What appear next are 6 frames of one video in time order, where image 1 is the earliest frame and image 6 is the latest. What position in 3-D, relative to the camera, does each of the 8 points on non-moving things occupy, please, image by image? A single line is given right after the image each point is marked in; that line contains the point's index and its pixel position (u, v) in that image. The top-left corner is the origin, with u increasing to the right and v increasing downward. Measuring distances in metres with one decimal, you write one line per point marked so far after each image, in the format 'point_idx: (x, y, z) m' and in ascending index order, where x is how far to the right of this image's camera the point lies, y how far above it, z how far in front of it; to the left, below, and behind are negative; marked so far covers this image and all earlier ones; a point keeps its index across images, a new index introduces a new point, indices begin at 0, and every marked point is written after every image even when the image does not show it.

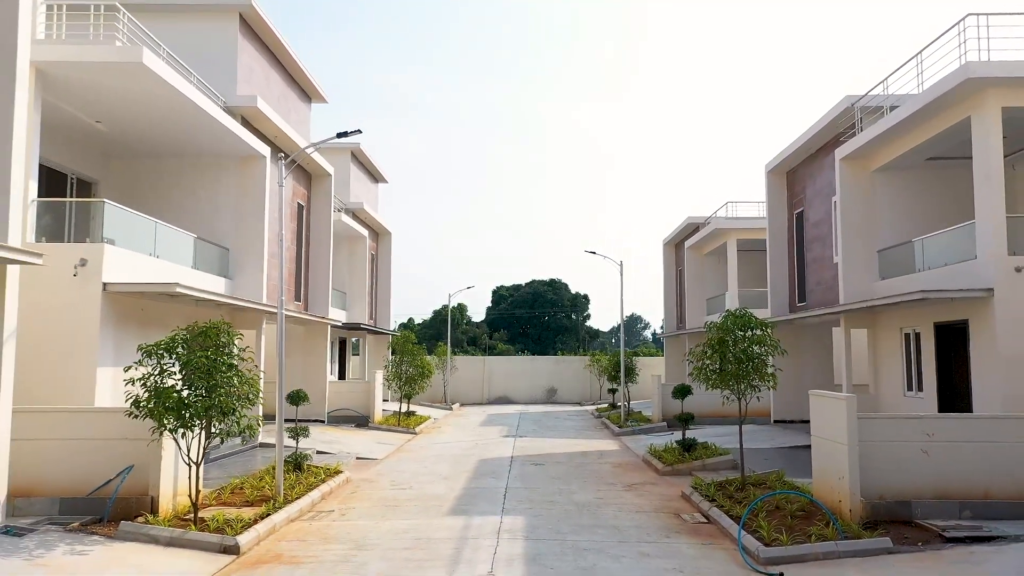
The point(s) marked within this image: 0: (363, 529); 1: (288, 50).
0: (-2.0, -3.2, +10.0) m
1: (-5.8, +6.2, +19.7) m
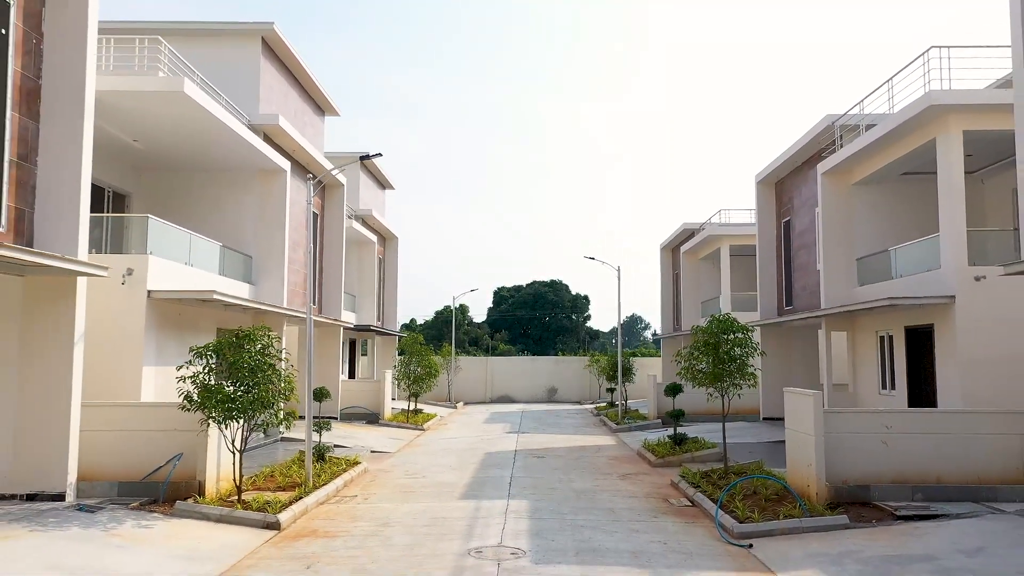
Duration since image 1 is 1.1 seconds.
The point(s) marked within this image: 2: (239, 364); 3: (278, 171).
0: (-1.9, -3.3, +11.2) m
1: (-5.7, +6.1, +20.9) m
2: (-3.8, -1.1, +10.6) m
3: (-5.7, +2.8, +18.6) m
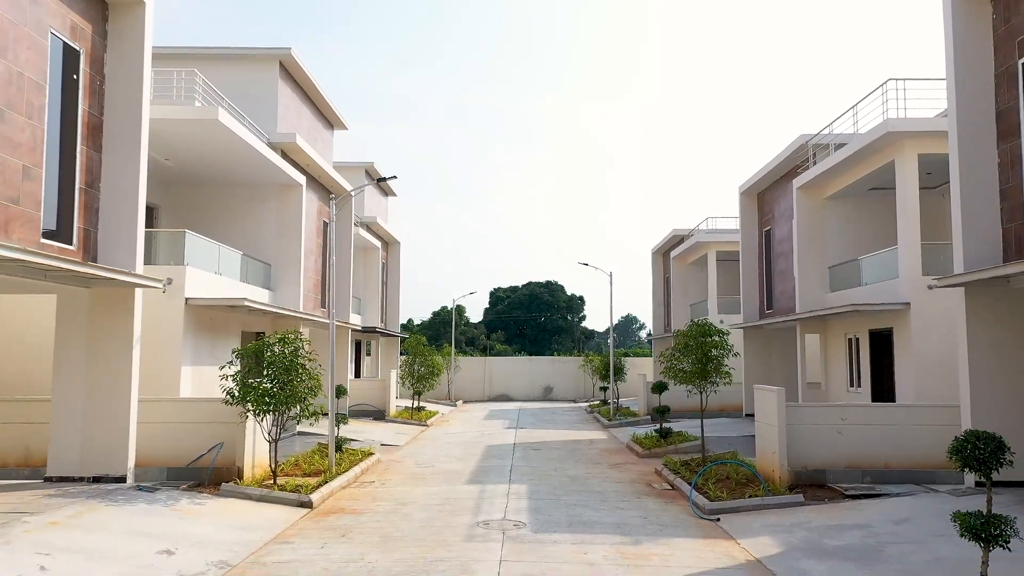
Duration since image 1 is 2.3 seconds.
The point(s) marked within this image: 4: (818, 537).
0: (-1.9, -3.4, +12.8) m
1: (-5.7, +5.9, +22.4) m
2: (-3.8, -1.2, +12.1) m
3: (-5.8, +2.7, +20.1) m
4: (+3.7, -3.0, +9.3) m
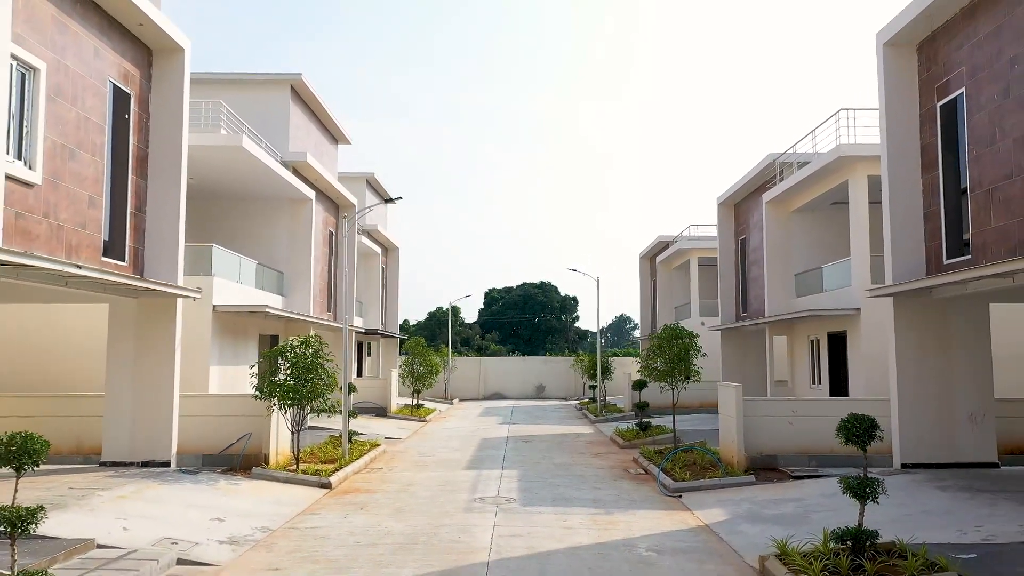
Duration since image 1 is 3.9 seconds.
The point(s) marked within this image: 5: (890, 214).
0: (-2.0, -3.6, +14.5) m
1: (-6.0, +5.8, +24.2) m
2: (-3.9, -1.4, +13.9) m
3: (-6.0, +2.5, +21.8) m
4: (+3.6, -3.2, +11.1) m
5: (+6.6, +1.3, +13.3) m
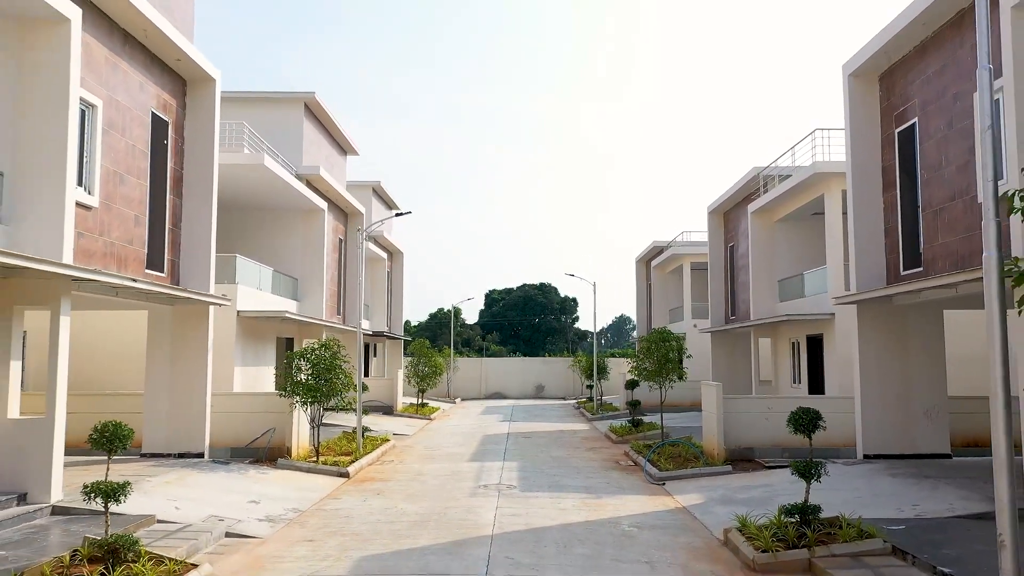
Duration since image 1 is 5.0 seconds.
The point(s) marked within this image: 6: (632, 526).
0: (-2.0, -3.8, +15.9) m
1: (-6.0, +5.6, +25.6) m
2: (-3.9, -1.5, +15.3) m
3: (-5.9, +2.4, +23.2) m
4: (+3.6, -3.4, +12.5) m
5: (+6.6, +1.1, +14.7) m
6: (+1.6, -3.3, +10.3) m
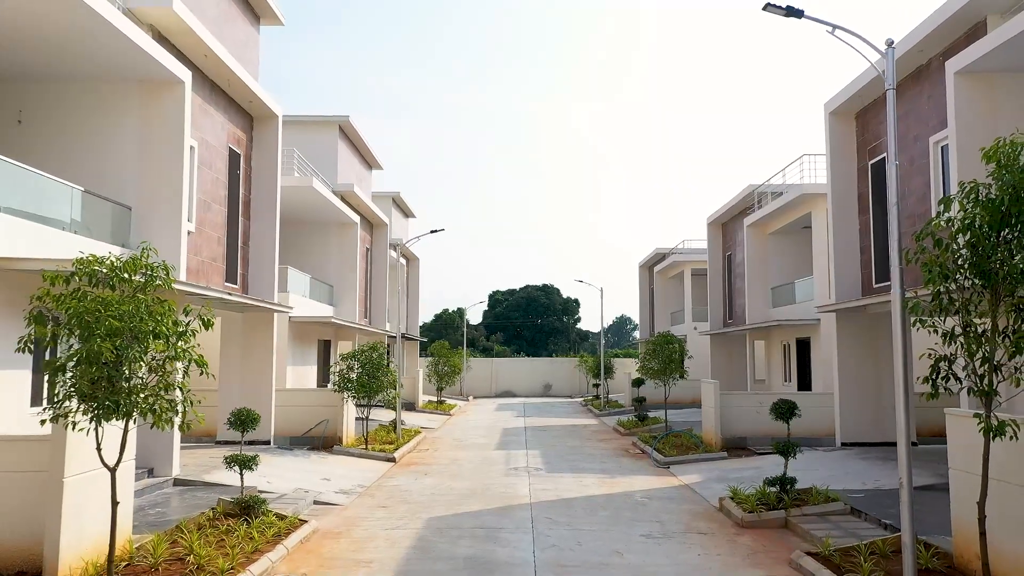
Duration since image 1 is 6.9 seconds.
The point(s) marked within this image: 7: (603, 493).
0: (-1.5, -4.0, +18.1) m
1: (-5.4, +5.4, +27.8) m
2: (-3.3, -1.8, +17.5) m
3: (-5.4, +2.1, +25.4) m
4: (+4.2, -3.6, +14.7) m
5: (+7.2, +0.9, +16.9) m
6: (+2.2, -3.5, +12.6) m
7: (+1.5, -3.5, +12.9) m
